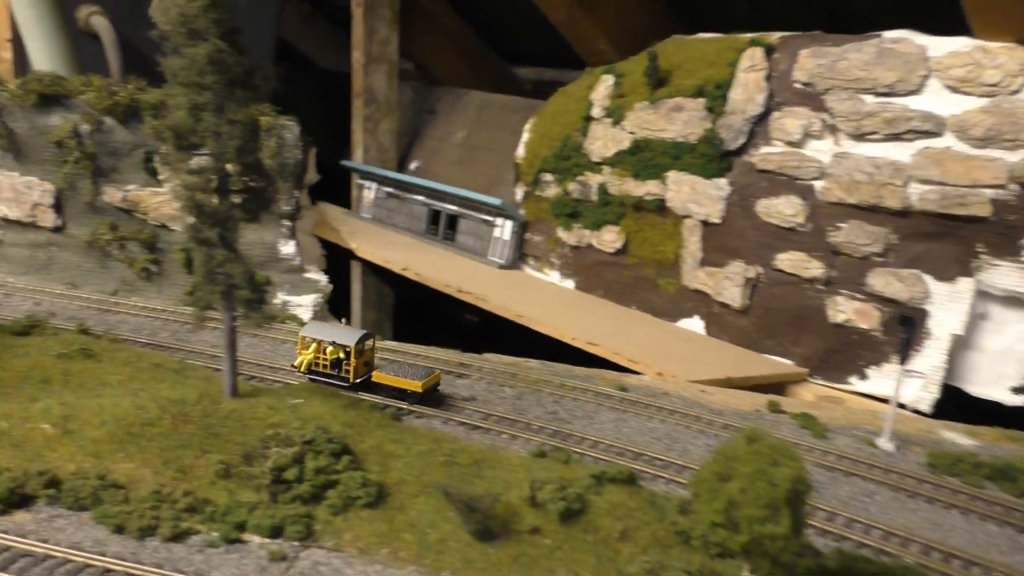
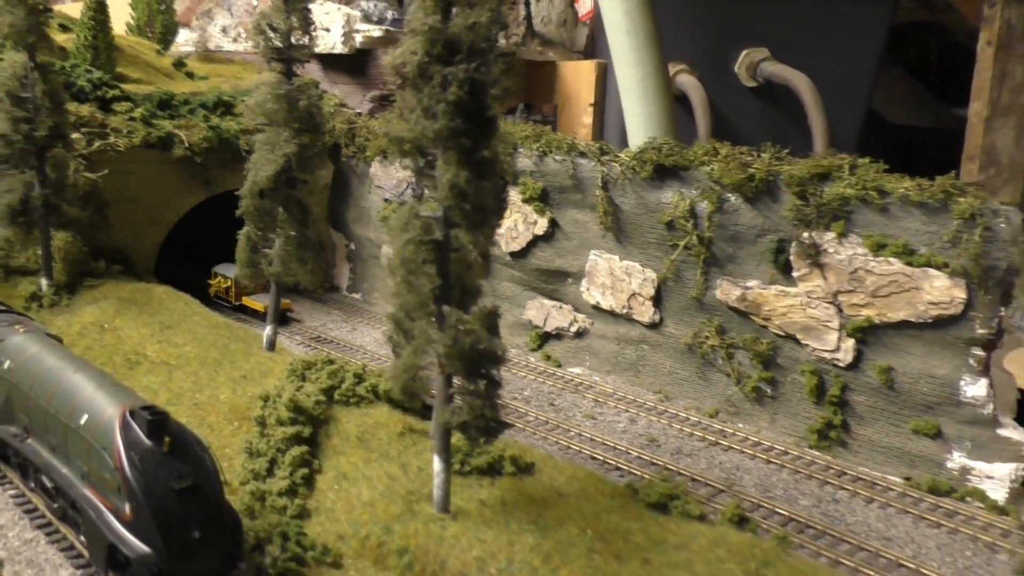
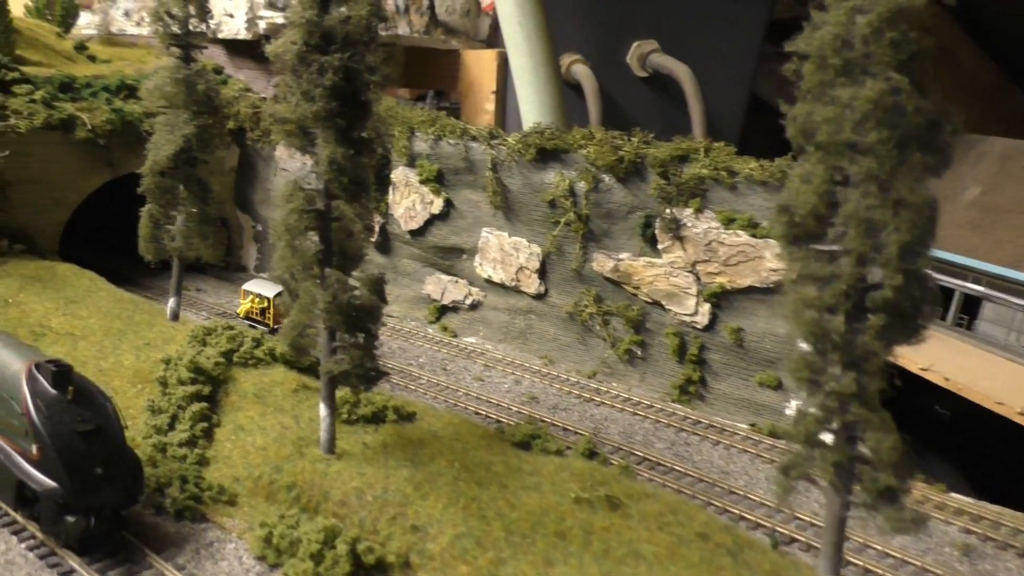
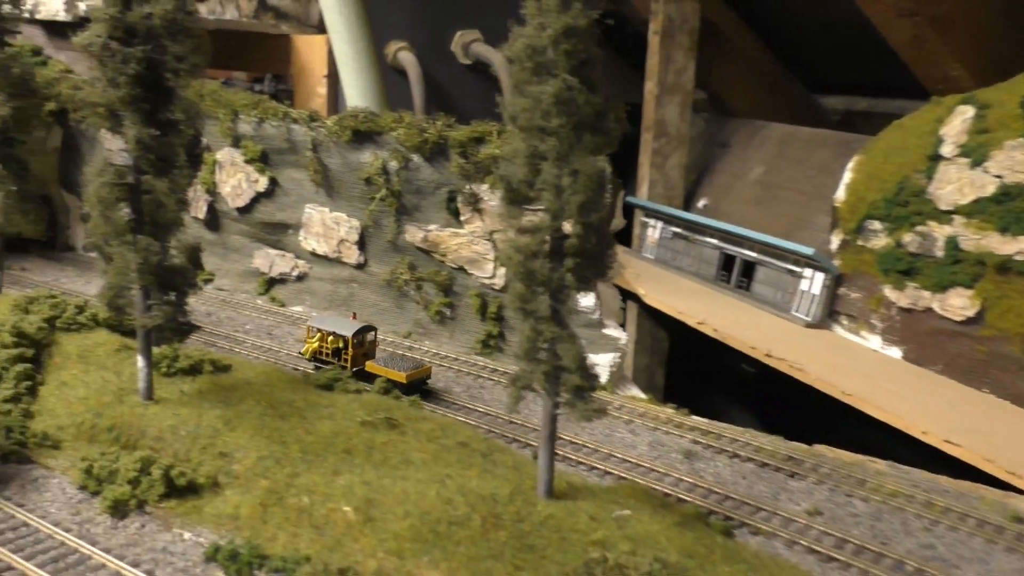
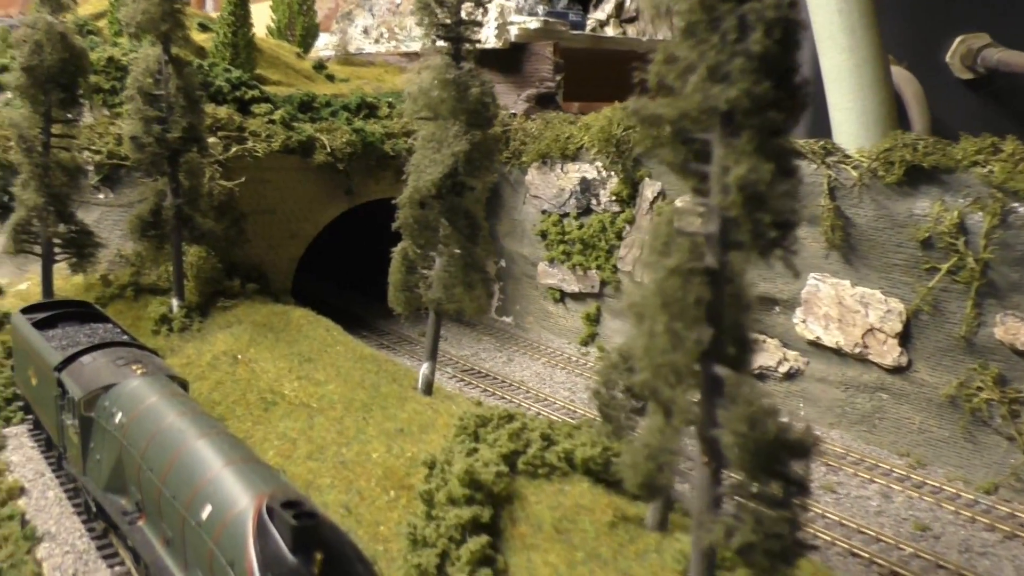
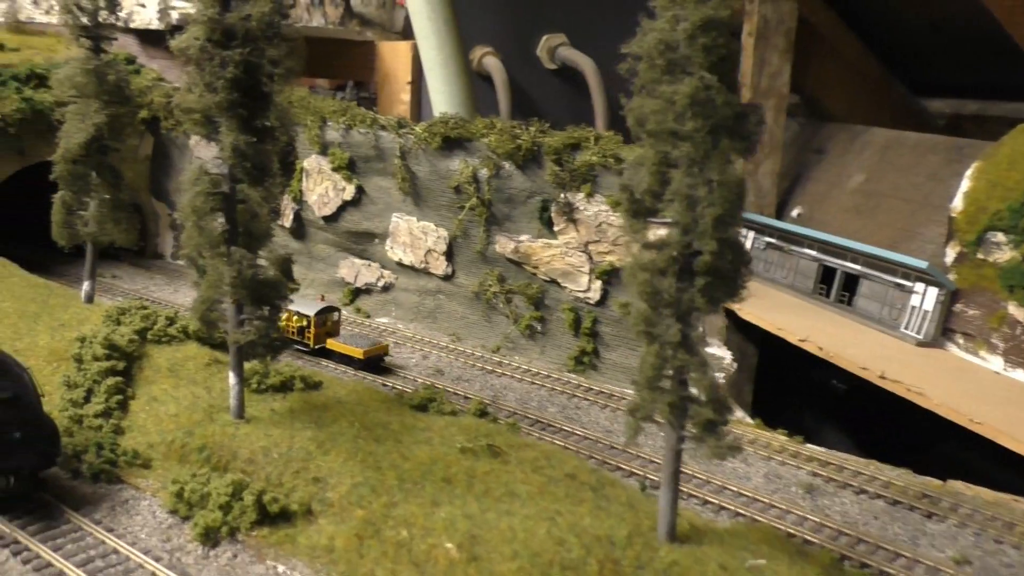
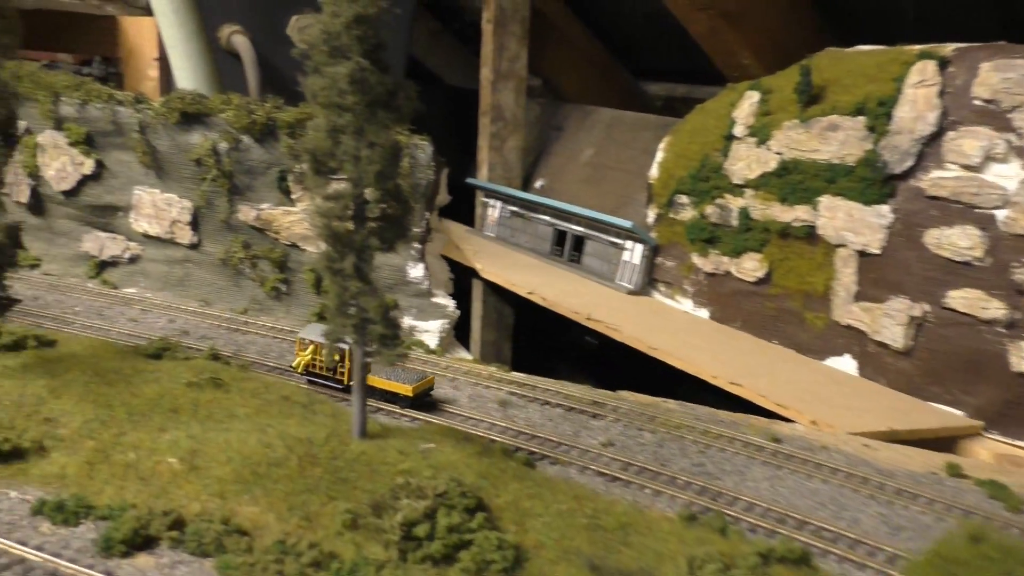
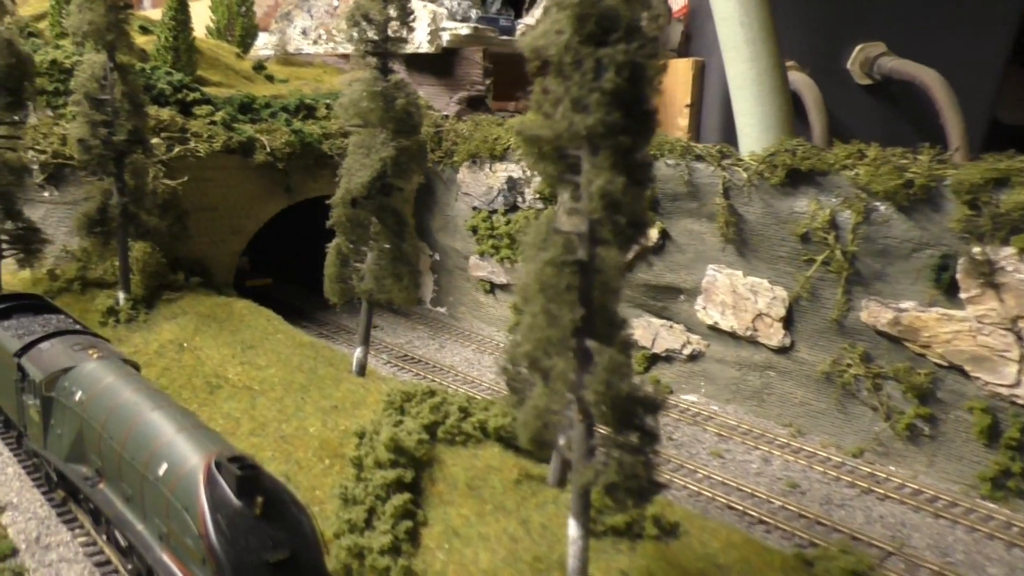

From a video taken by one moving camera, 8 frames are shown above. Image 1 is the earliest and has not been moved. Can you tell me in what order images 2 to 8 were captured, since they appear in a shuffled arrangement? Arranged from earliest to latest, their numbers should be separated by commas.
7, 4, 6, 3, 2, 8, 5
